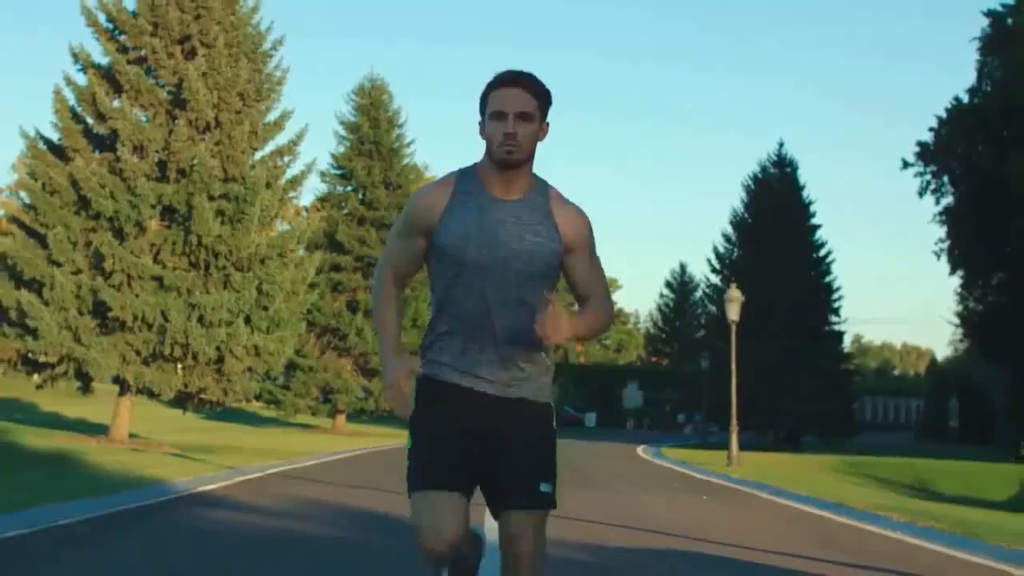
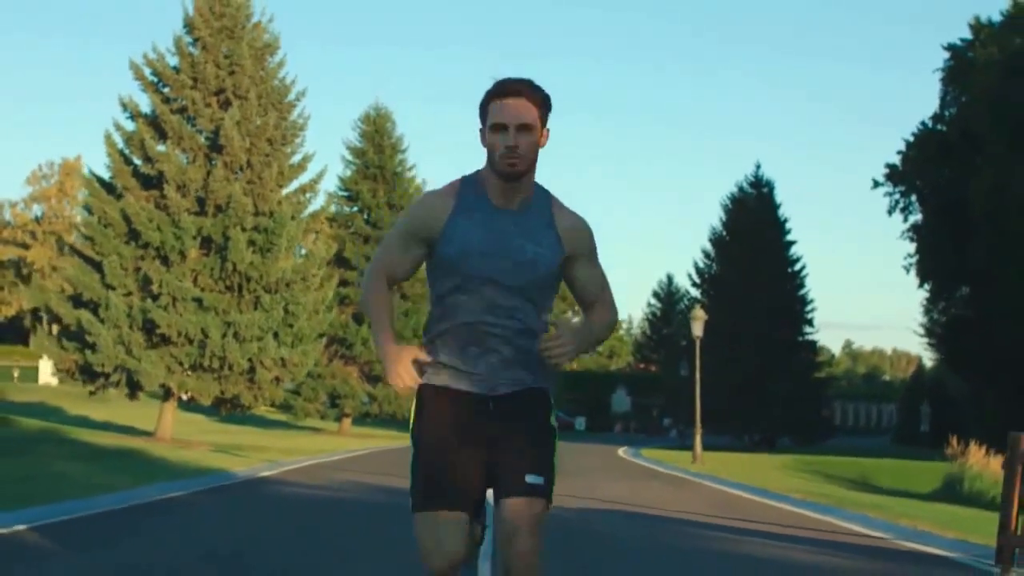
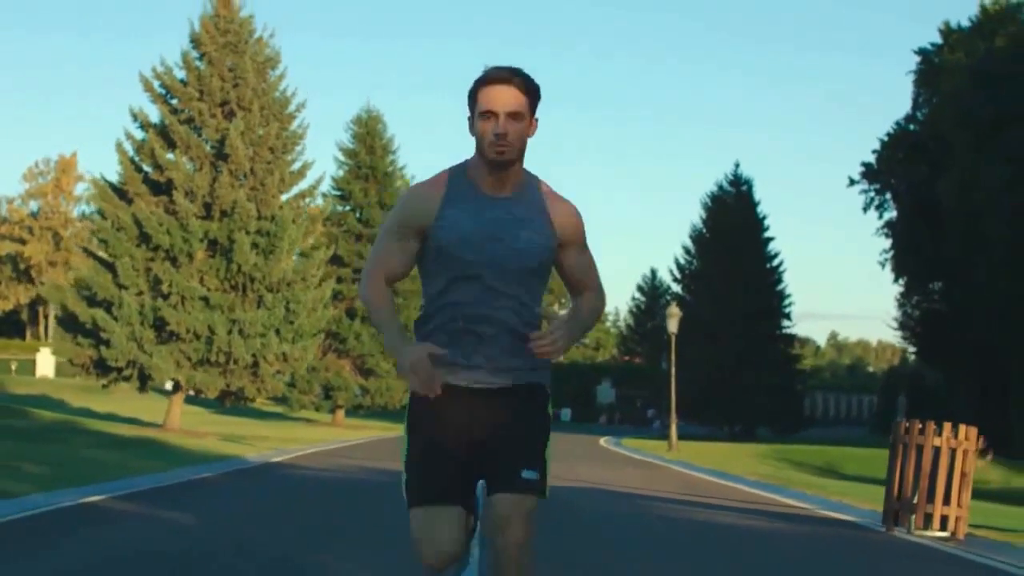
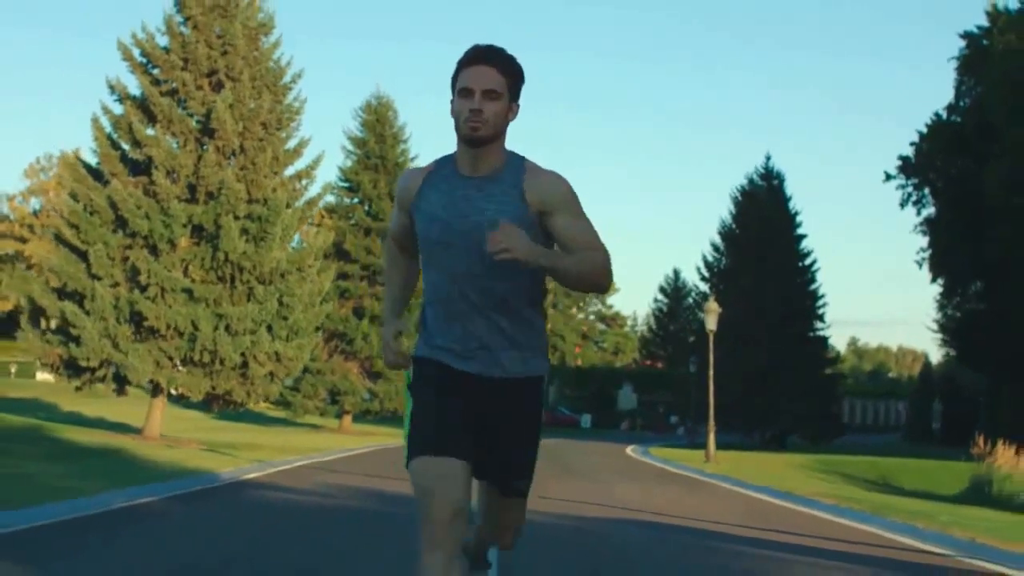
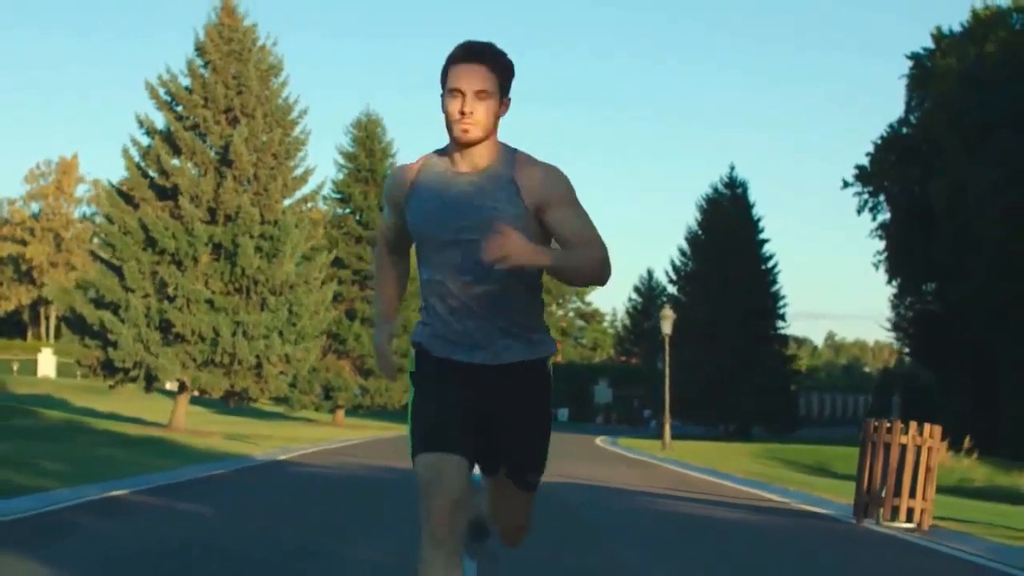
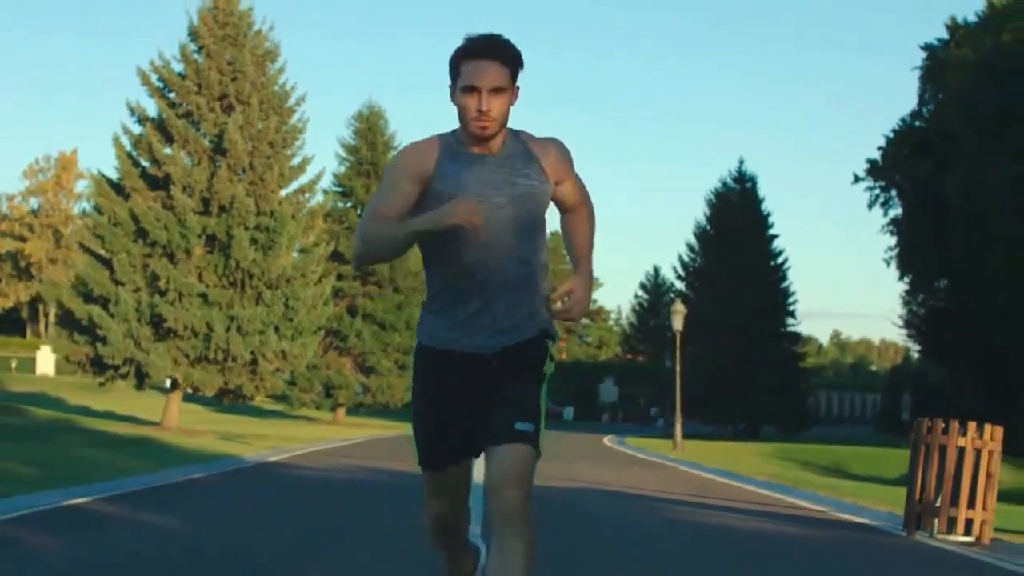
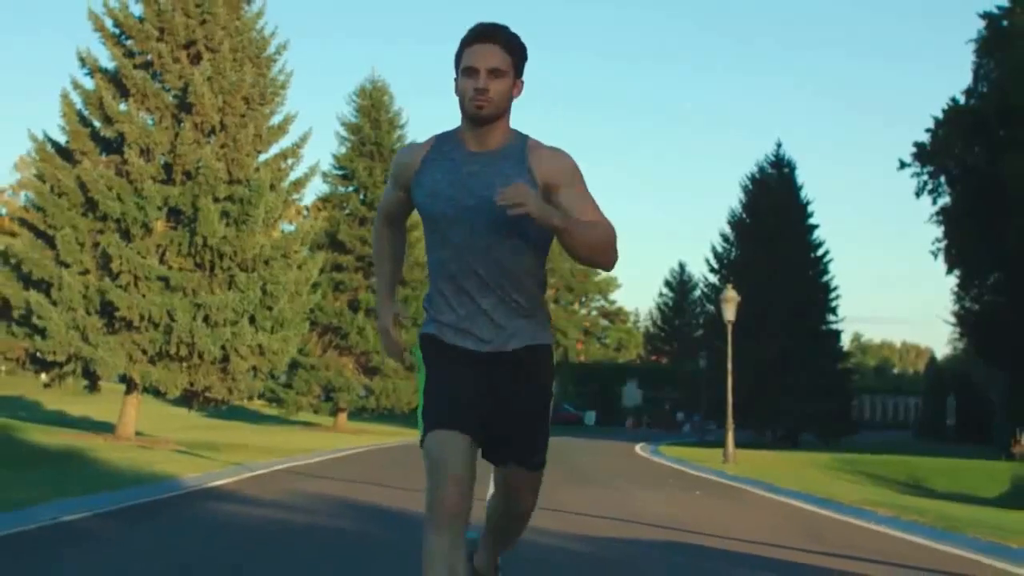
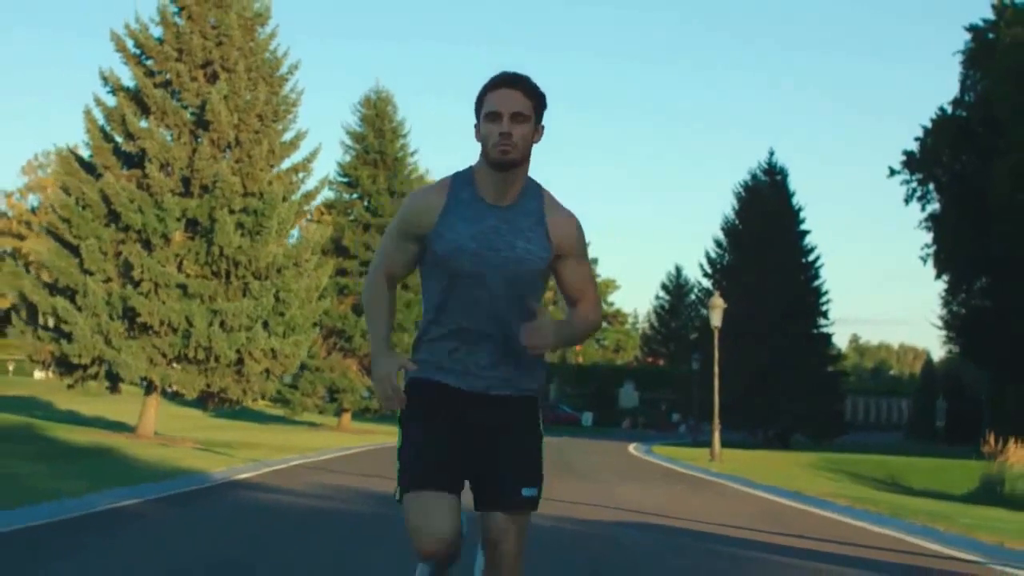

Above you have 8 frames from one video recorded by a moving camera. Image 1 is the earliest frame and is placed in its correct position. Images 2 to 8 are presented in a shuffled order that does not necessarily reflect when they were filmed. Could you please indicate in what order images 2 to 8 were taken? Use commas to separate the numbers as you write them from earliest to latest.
7, 8, 4, 2, 6, 3, 5
